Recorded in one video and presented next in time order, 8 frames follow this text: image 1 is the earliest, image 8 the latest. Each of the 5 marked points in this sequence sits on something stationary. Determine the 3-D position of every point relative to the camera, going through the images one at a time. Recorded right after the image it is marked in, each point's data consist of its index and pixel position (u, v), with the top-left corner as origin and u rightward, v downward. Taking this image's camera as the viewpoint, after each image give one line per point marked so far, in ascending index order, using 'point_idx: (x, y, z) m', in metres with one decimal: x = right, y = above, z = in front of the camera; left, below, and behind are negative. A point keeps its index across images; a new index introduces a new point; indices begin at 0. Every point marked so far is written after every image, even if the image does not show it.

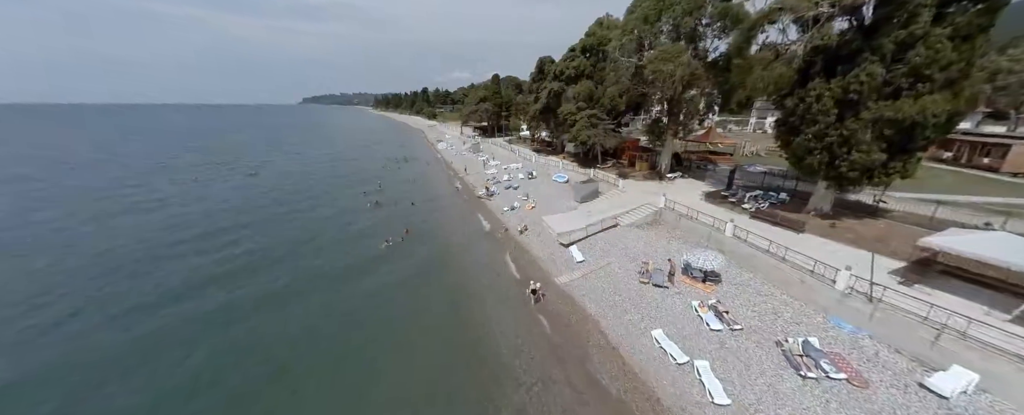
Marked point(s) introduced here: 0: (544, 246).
0: (+2.1, -2.7, +19.4) m
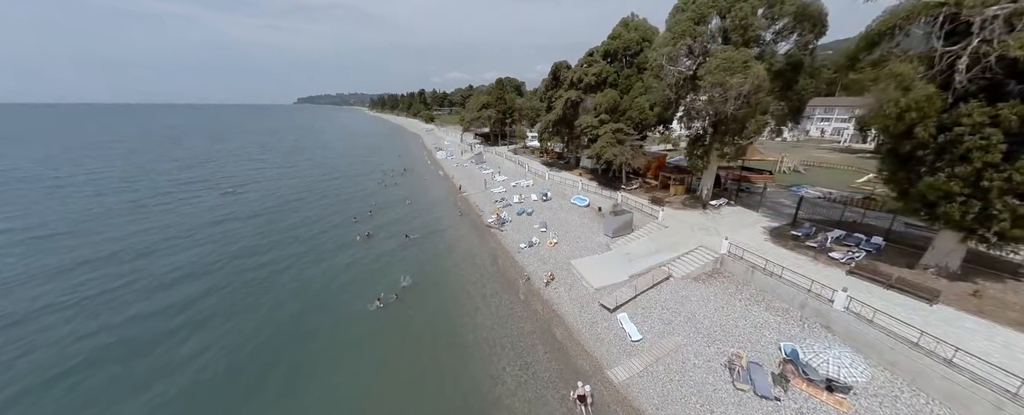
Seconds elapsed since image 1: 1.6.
0: (+3.7, -5.5, +15.1) m
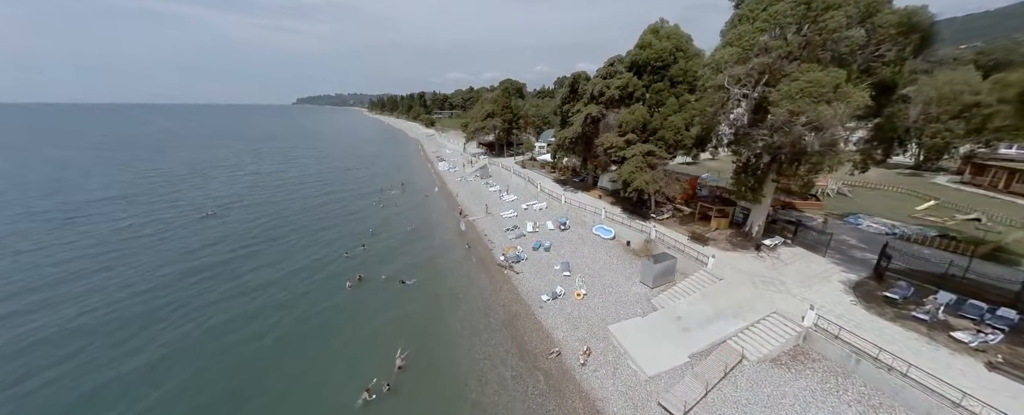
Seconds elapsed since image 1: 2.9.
0: (+5.0, -8.4, +11.6) m
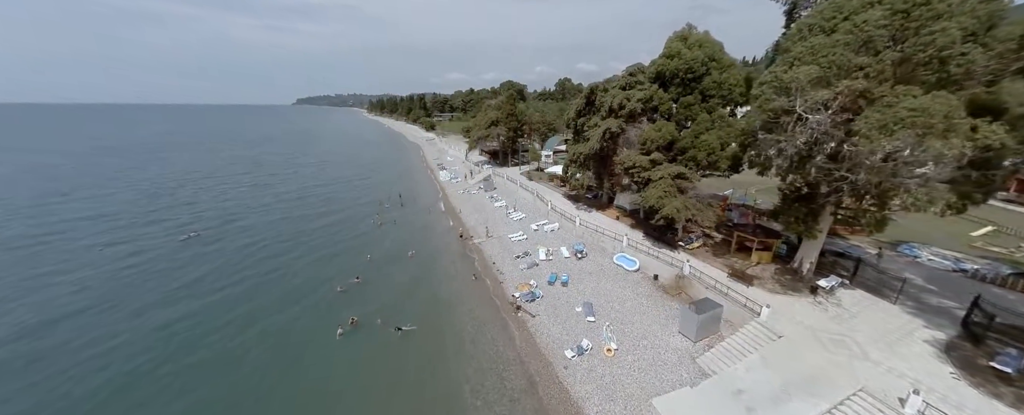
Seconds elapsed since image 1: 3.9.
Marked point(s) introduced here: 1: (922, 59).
0: (+6.1, -10.7, +8.9) m
1: (+15.9, +5.9, +10.8) m
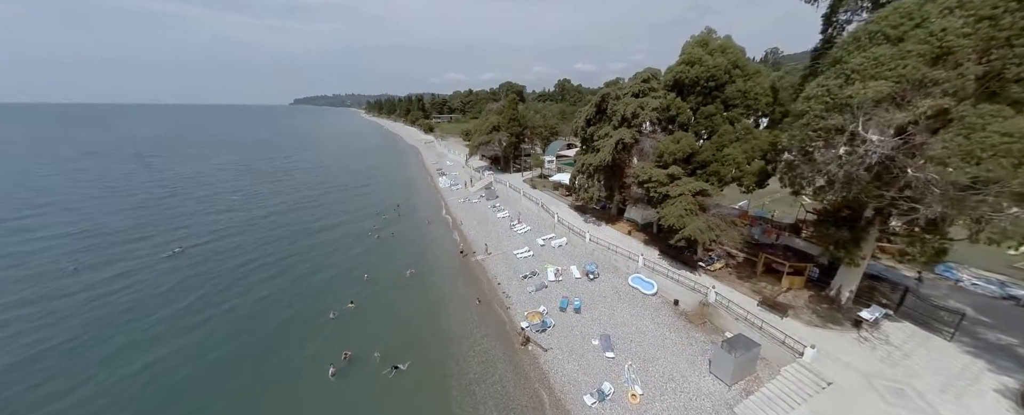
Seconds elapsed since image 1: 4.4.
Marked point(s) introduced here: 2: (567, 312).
0: (+6.8, -12.1, +7.2) m
1: (+16.5, +4.5, +9.2) m
2: (+3.9, -7.4, +19.7) m
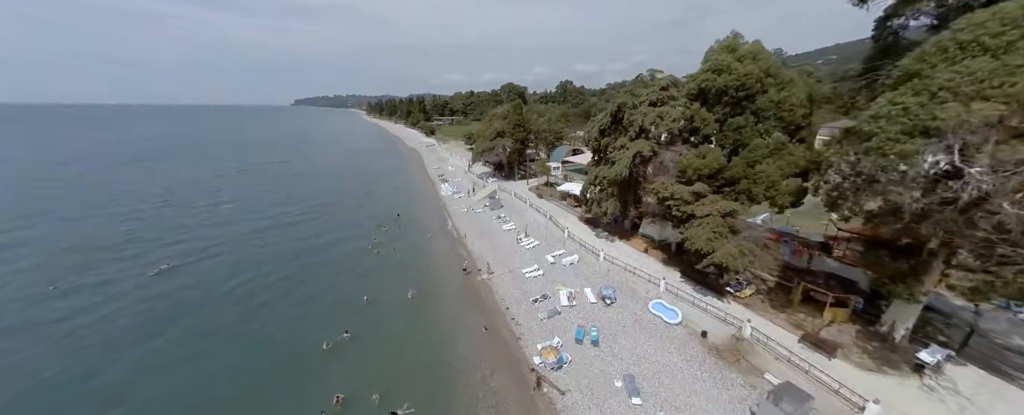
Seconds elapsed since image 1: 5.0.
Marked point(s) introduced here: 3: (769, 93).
0: (+7.5, -13.5, +5.4) m
1: (+17.3, +3.1, +7.4) m
2: (+4.7, -8.9, +17.9) m
3: (+17.2, +7.6, +18.6) m
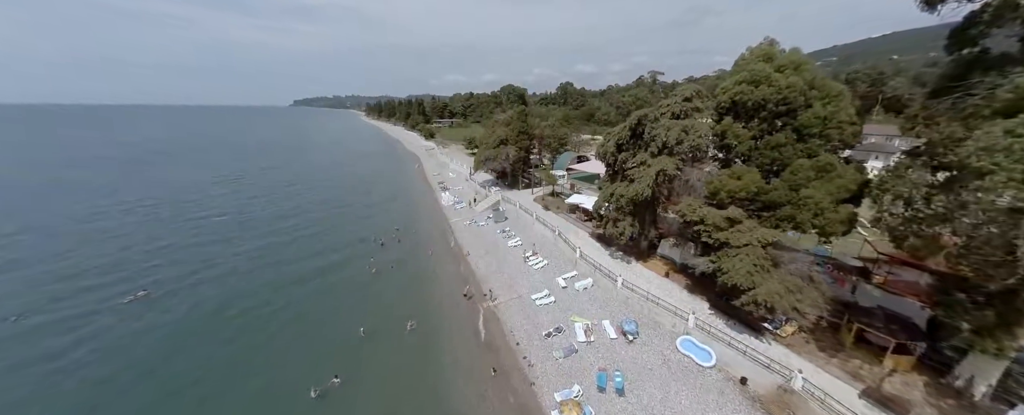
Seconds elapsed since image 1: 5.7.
0: (+8.3, -15.2, +3.2) m
1: (+18.1, +1.4, +5.3) m
2: (+5.5, -10.6, +15.8) m
3: (+18.0, +5.9, +16.5) m
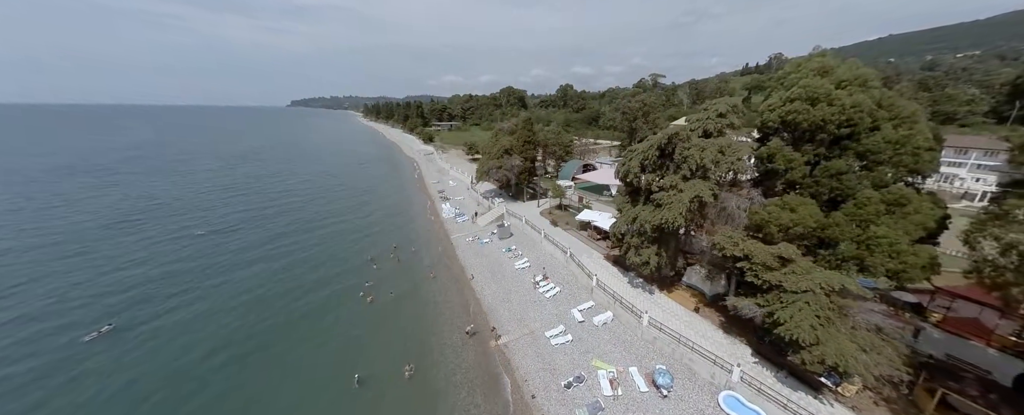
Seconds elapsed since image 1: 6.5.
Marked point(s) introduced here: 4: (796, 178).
0: (+9.4, -17.2, +0.7) m
1: (+19.1, -0.6, +2.9) m
2: (+6.4, -12.6, +13.3) m
3: (+18.9, +3.9, +14.1) m
4: (+16.1, +1.7, +15.8) m
